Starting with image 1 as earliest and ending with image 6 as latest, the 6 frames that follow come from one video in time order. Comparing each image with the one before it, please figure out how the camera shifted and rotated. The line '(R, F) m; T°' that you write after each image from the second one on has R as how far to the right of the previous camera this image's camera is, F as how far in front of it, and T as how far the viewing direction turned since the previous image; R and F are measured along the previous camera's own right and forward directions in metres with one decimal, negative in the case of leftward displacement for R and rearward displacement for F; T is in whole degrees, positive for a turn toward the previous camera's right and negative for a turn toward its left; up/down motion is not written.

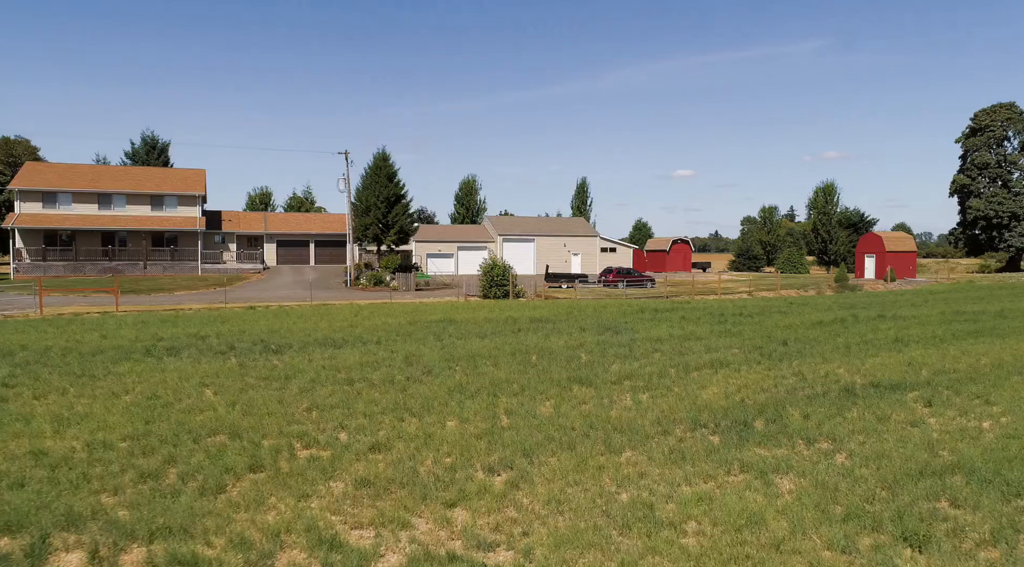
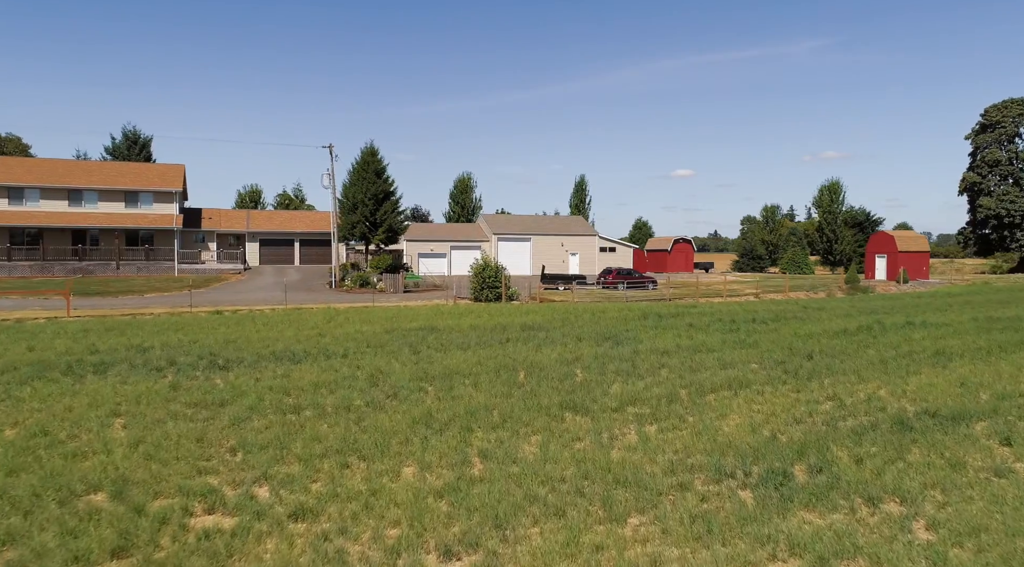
(+0.3, +2.1) m; 0°
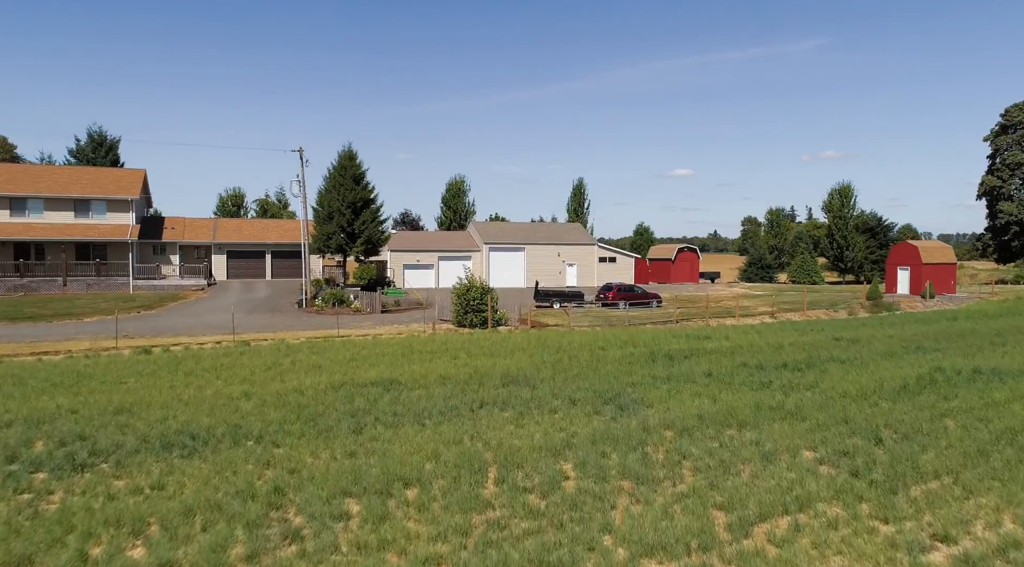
(+0.4, +3.6) m; 0°
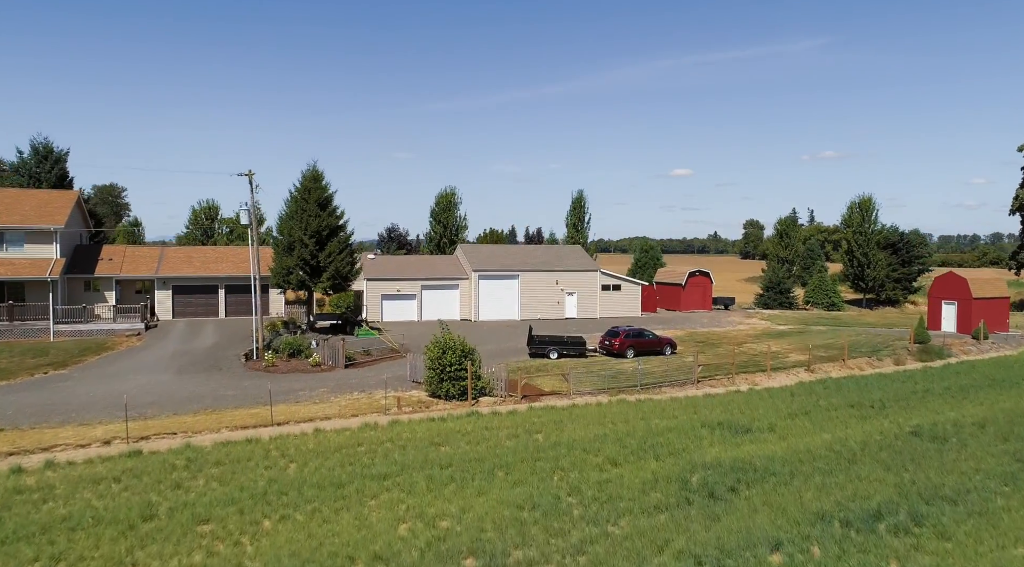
(+0.4, +5.3) m; 0°
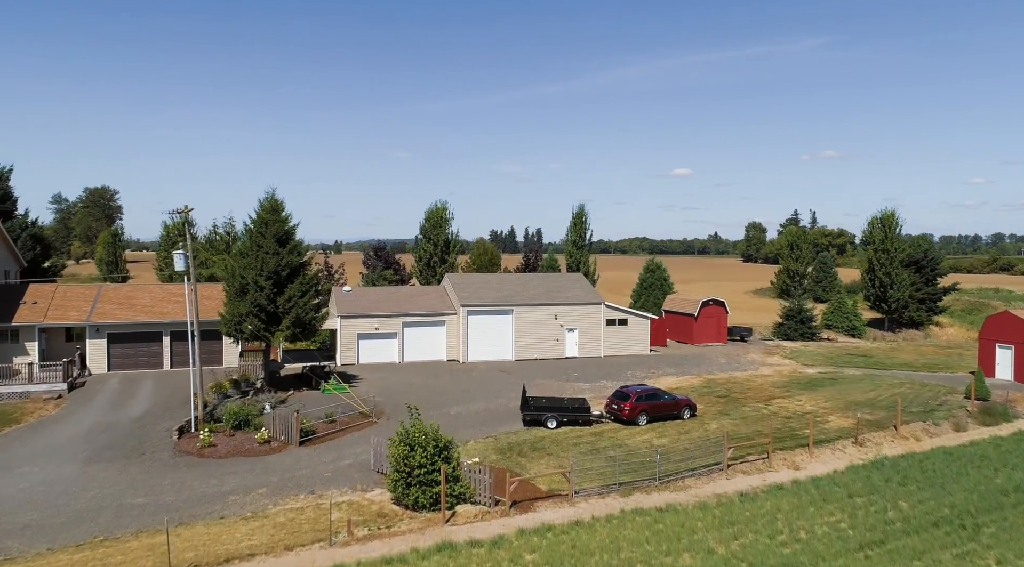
(+0.3, +4.8) m; 0°
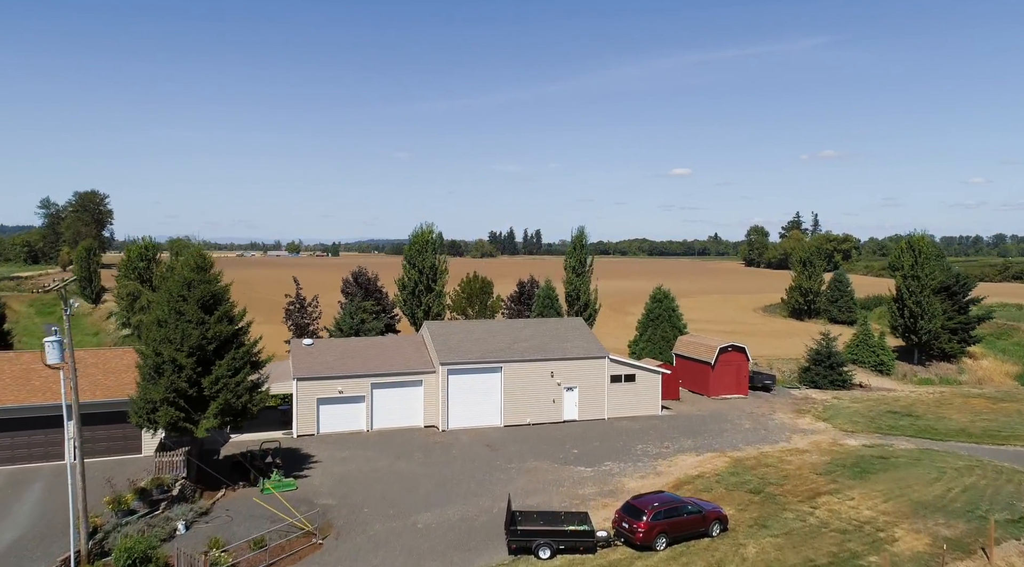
(+0.5, +5.7) m; 0°
